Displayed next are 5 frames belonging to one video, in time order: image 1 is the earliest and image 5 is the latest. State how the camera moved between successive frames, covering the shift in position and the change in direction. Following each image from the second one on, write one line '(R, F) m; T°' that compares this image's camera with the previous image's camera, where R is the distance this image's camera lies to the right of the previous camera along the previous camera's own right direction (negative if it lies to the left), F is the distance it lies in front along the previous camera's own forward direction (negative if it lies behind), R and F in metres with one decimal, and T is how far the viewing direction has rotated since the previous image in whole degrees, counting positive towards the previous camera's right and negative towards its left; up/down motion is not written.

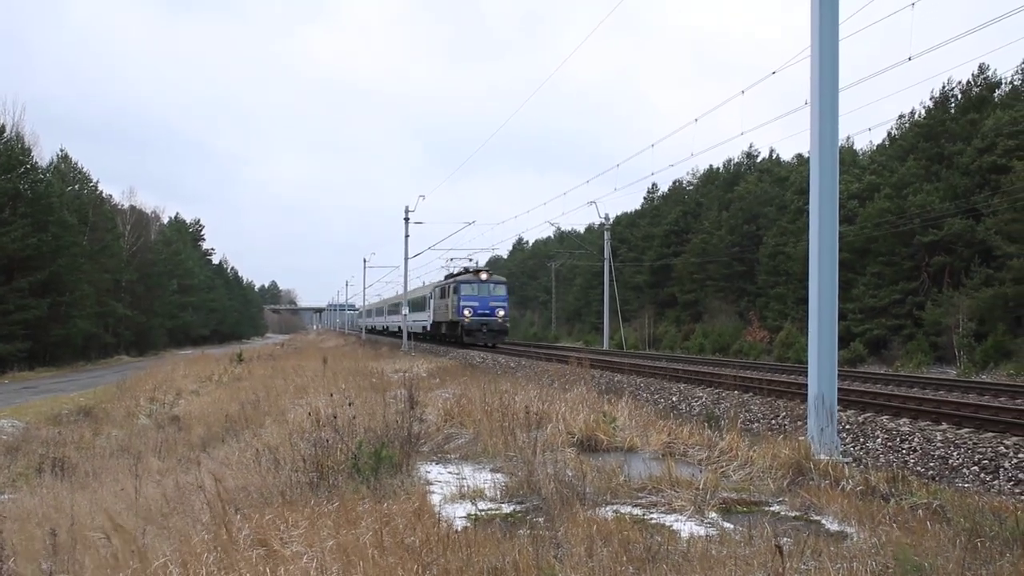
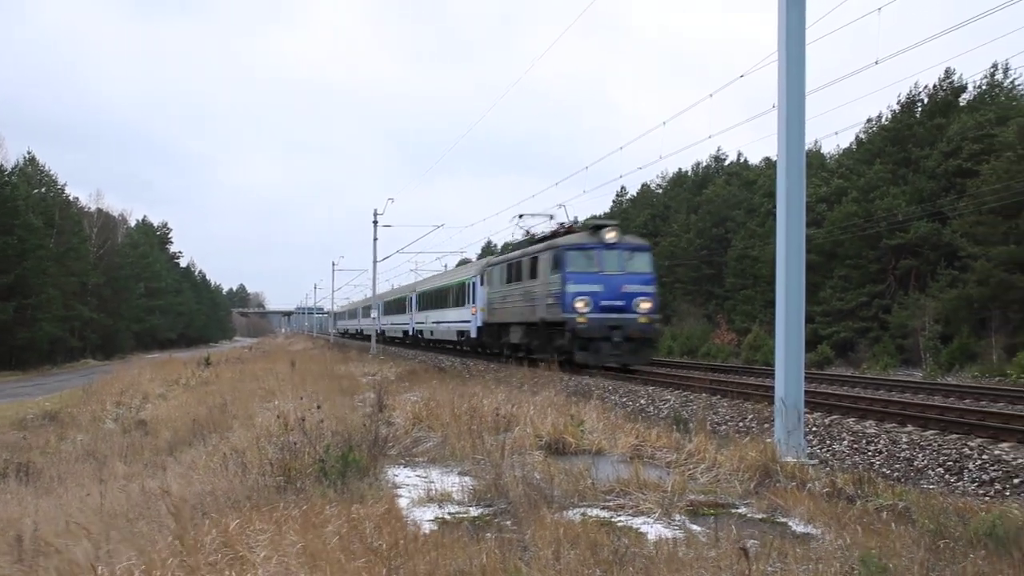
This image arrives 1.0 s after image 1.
(+0.2, 0.0) m; +1°
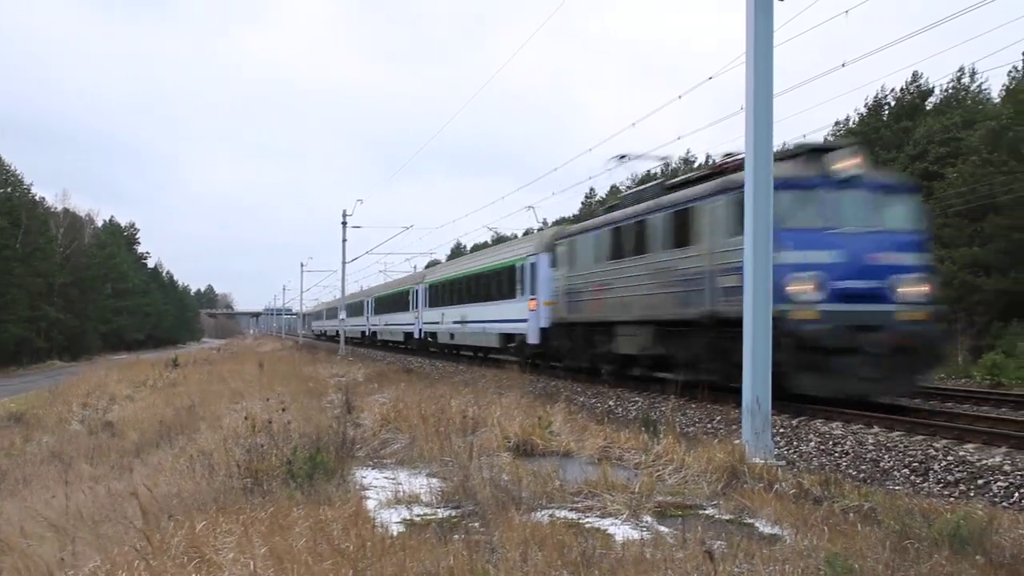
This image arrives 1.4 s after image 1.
(+0.2, 0.0) m; +1°
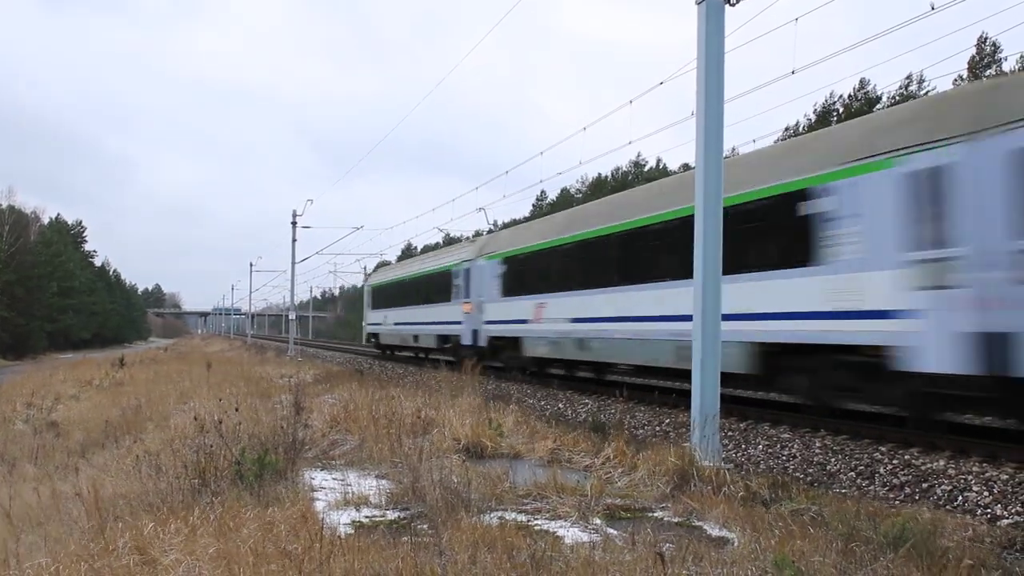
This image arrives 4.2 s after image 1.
(+0.3, 0.0) m; +1°
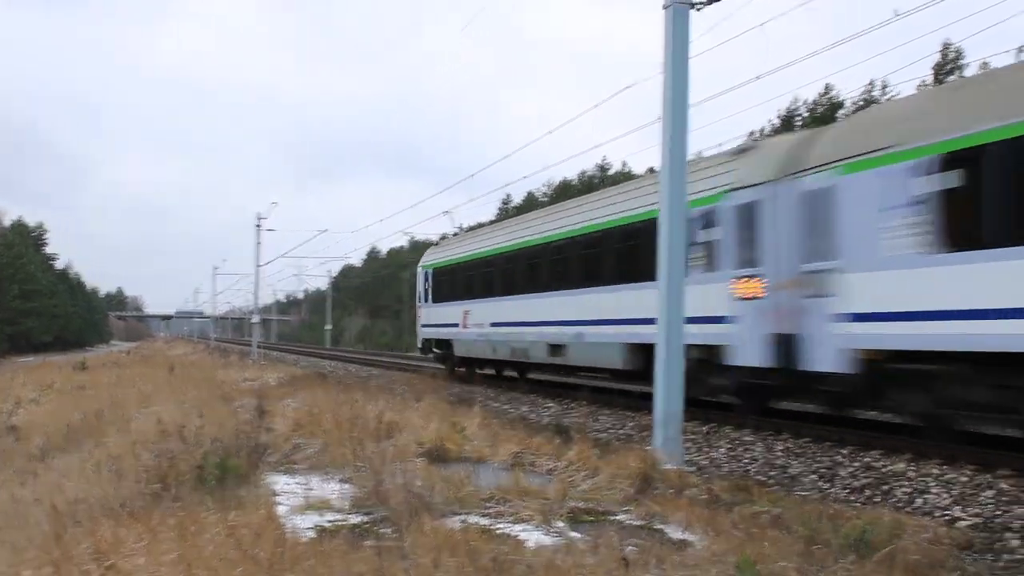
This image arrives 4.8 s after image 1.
(+0.2, 0.0) m; +1°
